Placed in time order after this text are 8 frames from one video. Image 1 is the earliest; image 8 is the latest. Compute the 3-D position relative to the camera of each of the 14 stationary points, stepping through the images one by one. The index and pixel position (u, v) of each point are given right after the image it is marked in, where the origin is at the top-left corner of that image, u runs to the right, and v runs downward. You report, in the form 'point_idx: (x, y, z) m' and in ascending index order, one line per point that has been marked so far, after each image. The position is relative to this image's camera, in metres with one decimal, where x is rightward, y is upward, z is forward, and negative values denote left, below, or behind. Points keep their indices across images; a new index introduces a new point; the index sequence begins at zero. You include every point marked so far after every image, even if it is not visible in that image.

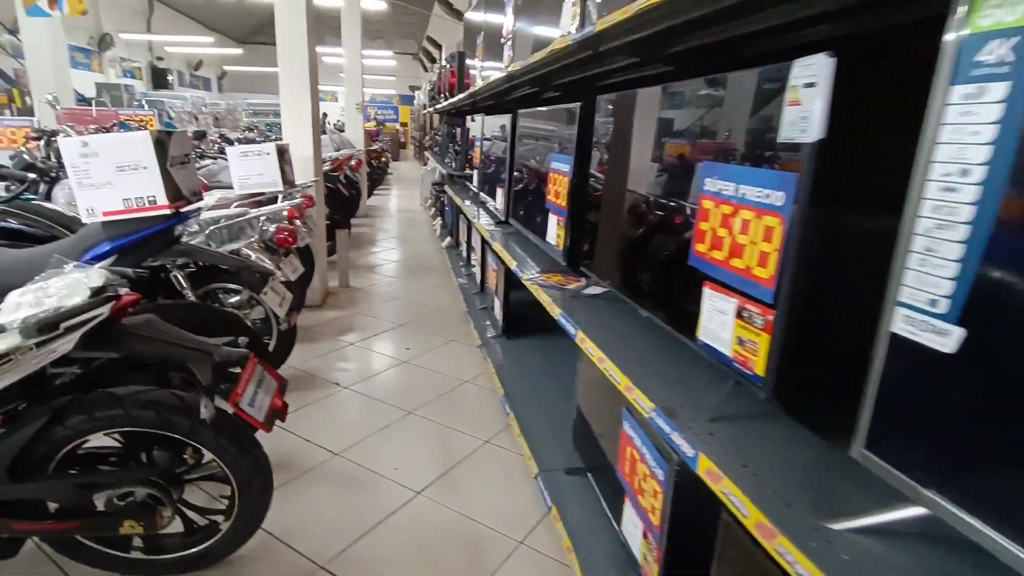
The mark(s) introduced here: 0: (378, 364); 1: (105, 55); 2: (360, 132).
0: (-0.6, -0.4, +2.9) m
1: (-7.8, +4.4, +11.8) m
2: (-2.0, +2.1, +8.1) m
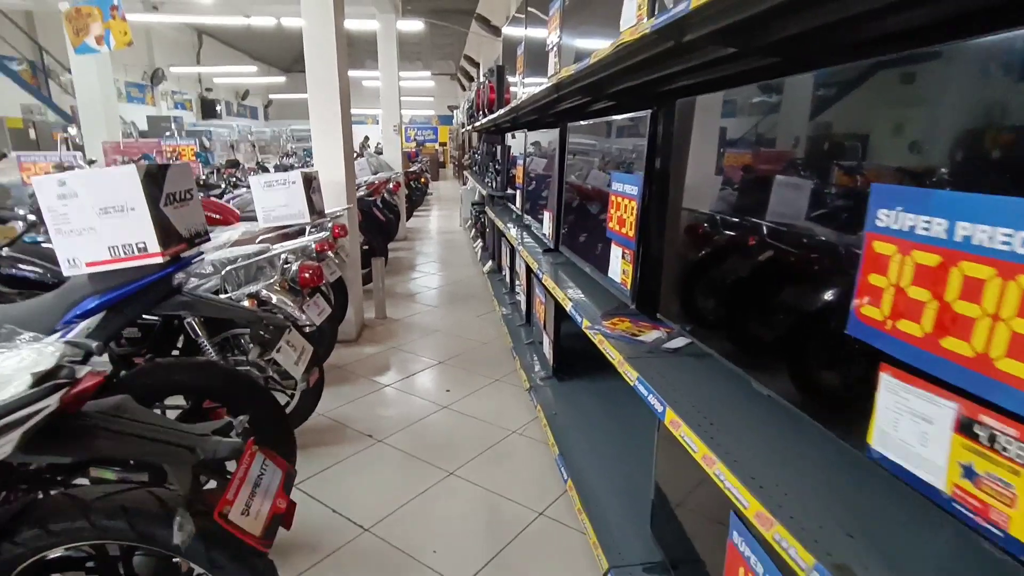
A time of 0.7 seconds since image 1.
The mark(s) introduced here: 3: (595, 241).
0: (-0.4, -0.5, +2.6) m
1: (-7.0, +3.9, +12.1) m
2: (-1.5, +1.7, +7.9) m
3: (+0.3, +0.2, +2.1) m
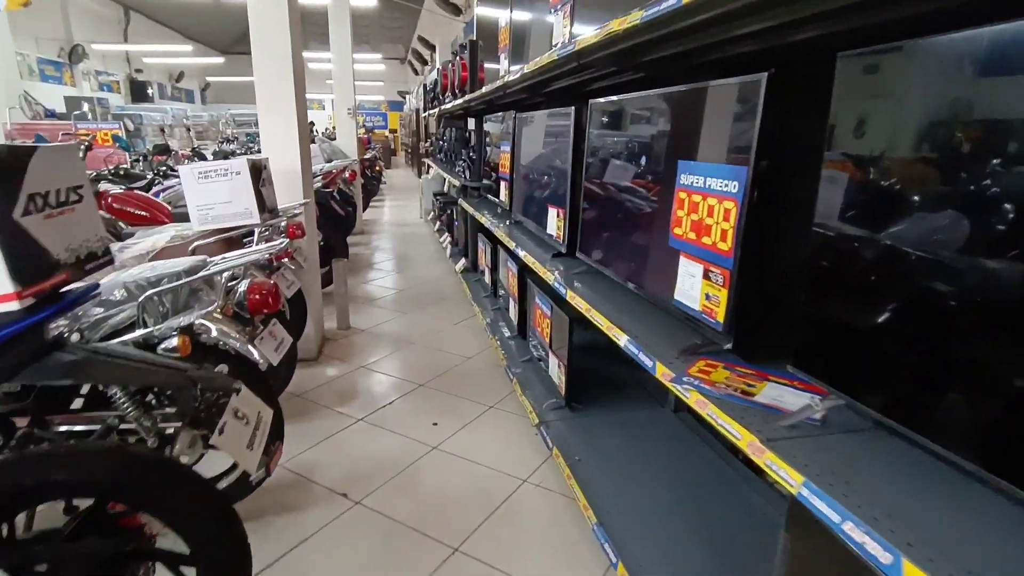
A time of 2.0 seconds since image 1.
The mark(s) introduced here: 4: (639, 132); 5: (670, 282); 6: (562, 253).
0: (-0.4, -0.6, +2.2) m
1: (-7.8, +3.9, +10.9) m
2: (-1.9, +1.8, +7.3) m
3: (+0.3, +0.1, +1.7) m
4: (+0.3, +0.4, +1.6) m
5: (+0.4, 0.0, +1.4) m
6: (+0.2, +0.1, +2.2) m
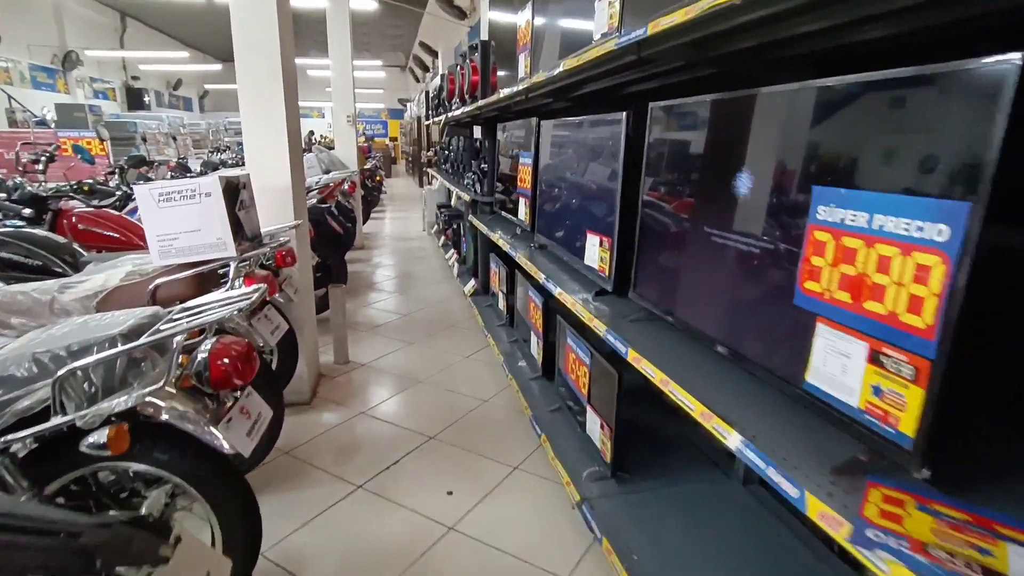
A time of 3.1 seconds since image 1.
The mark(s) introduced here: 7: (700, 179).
0: (-0.3, -0.7, +1.8) m
1: (-7.7, +3.7, +10.6) m
2: (-1.8, +1.6, +6.9) m
3: (+0.4, 0.0, +1.3) m
4: (+0.4, +0.3, +1.3) m
5: (+0.5, -0.1, +1.0) m
6: (+0.3, 0.0, +1.8) m
7: (+0.4, +0.2, +1.3) m
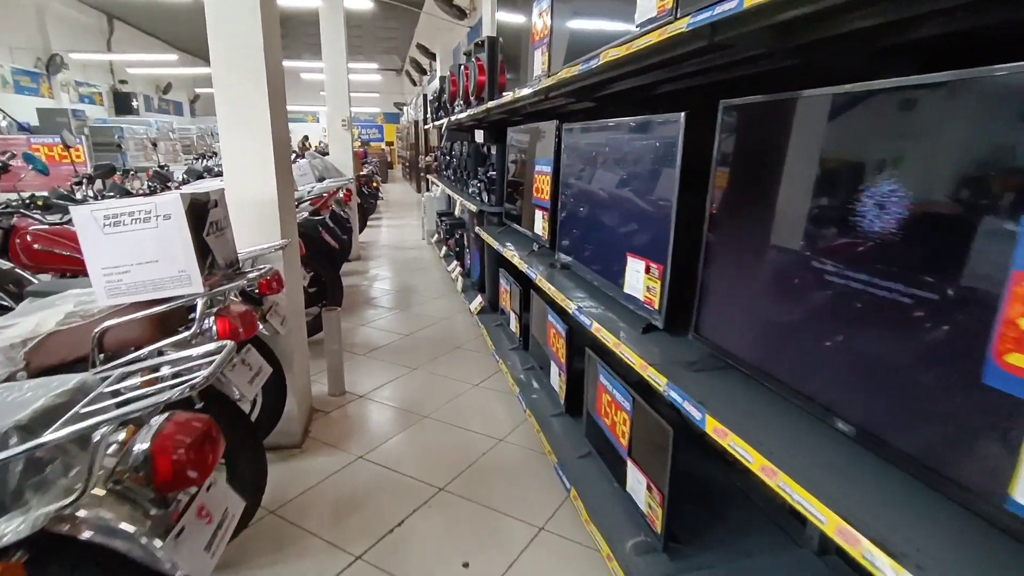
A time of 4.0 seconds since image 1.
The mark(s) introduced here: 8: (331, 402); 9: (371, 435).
0: (-0.2, -0.8, +1.4) m
1: (-7.7, +3.5, +10.3) m
2: (-1.8, +1.5, +6.6) m
3: (+0.5, -0.1, +1.0) m
4: (+0.5, +0.2, +1.0) m
5: (+0.5, -0.2, +0.7) m
6: (+0.3, -0.1, +1.5) m
7: (+0.5, +0.2, +1.0) m
8: (-0.8, -0.5, +2.7) m
9: (-0.5, -0.6, +2.4) m
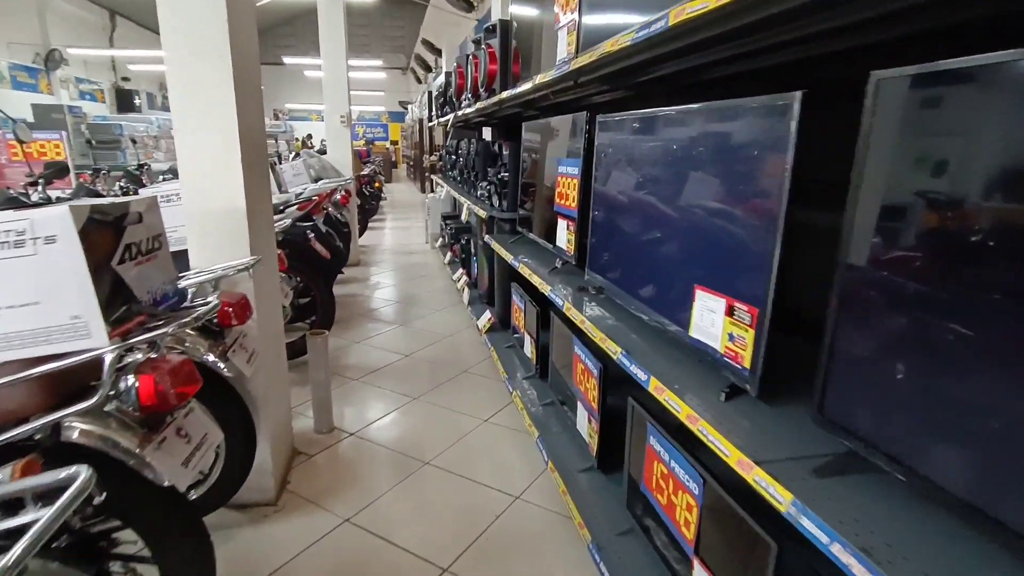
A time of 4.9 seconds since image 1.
0: (-0.2, -0.9, +1.1) m
1: (-7.5, +3.5, +9.9) m
2: (-1.7, +1.4, +6.2) m
3: (+0.5, -0.2, +0.6) m
4: (+0.6, +0.1, +0.6) m
5: (+0.6, -0.3, +0.3) m
6: (+0.4, -0.2, +1.1) m
7: (+0.5, +0.1, +0.6) m
8: (-0.7, -0.6, +2.3) m
9: (-0.5, -0.6, +2.0) m
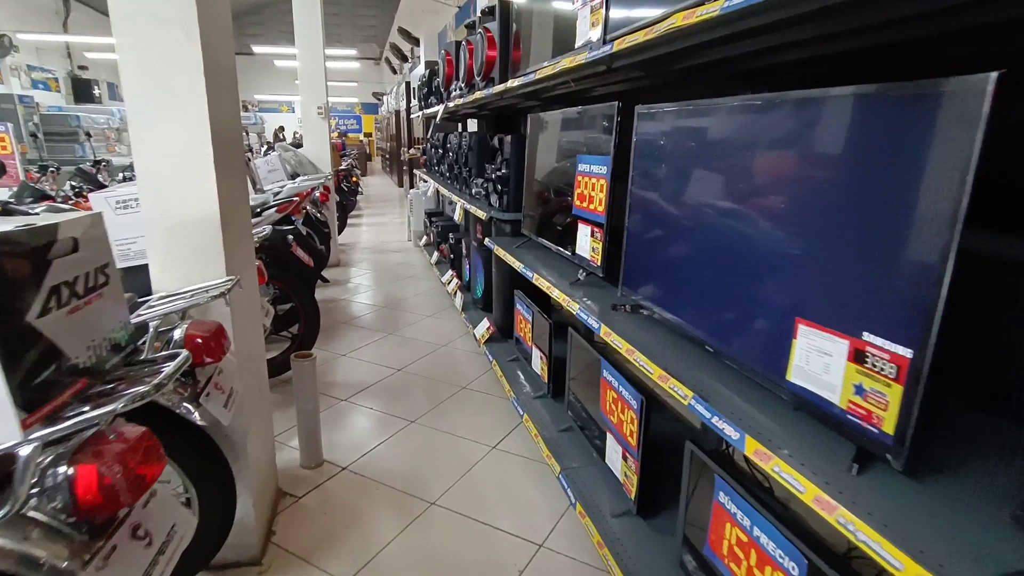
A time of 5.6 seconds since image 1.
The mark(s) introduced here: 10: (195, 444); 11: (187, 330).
0: (-0.1, -0.9, +0.8) m
1: (-7.8, +3.5, +9.3) m
2: (-1.8, +1.4, +5.9) m
3: (+0.7, -0.2, +0.4) m
4: (+0.7, +0.1, +0.3) m
5: (+0.7, -0.3, +0.1) m
6: (+0.5, -0.2, +0.9) m
7: (+0.6, 0.0, +0.4) m
8: (-0.7, -0.6, +2.0) m
9: (-0.4, -0.7, +1.7) m
10: (-0.7, -0.3, +1.3) m
11: (-0.7, -0.1, +1.2) m
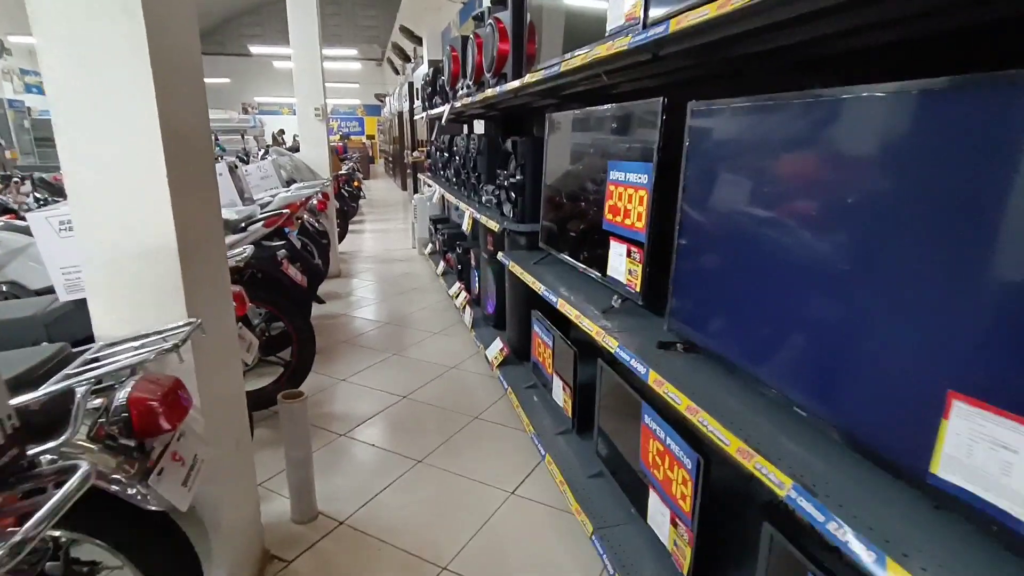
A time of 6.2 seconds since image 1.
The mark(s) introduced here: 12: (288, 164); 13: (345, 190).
0: (0.0, -1.0, +0.5) m
1: (-7.8, +3.3, +9.1) m
2: (-1.7, +1.3, +5.6) m
3: (+0.7, -0.3, +0.1) m
4: (+0.7, 0.0, +0.1) m
5: (+0.8, -0.4, -0.2) m
6: (+0.5, -0.3, +0.6) m
7: (+0.7, -0.1, +0.1) m
8: (-0.6, -0.7, +1.7) m
9: (-0.4, -0.8, +1.5) m
10: (-0.6, -0.4, +1.0) m
11: (-0.6, -0.2, +1.0) m
12: (-1.5, +0.8, +4.2) m
13: (-1.9, +1.1, +7.0) m
